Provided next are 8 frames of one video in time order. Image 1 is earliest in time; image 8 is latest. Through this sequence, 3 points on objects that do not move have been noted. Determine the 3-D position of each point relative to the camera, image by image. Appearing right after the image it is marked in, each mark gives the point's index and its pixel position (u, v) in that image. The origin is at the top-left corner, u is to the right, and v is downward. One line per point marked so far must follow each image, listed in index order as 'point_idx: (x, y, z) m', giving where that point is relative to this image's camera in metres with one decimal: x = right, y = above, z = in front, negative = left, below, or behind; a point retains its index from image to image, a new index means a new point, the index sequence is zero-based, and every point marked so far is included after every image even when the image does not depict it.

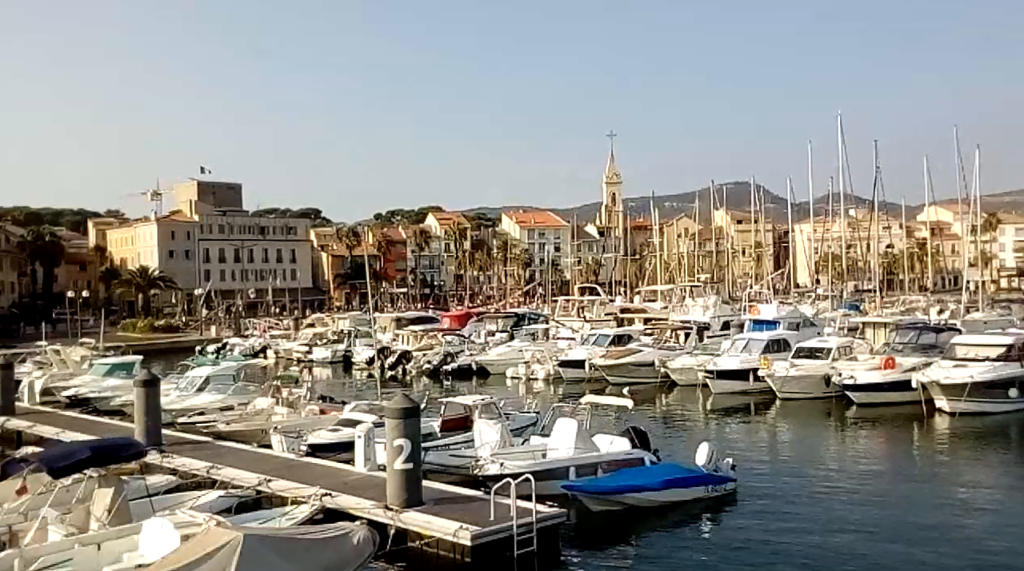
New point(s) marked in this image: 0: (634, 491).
0: (+2.2, -3.8, +19.4) m
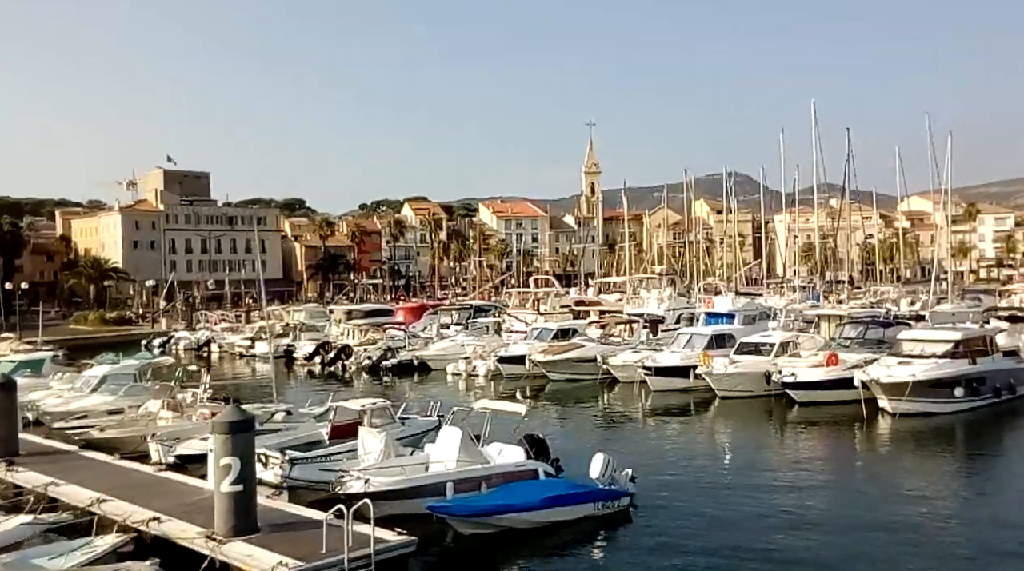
0: (0.0, -3.8, +17.5) m
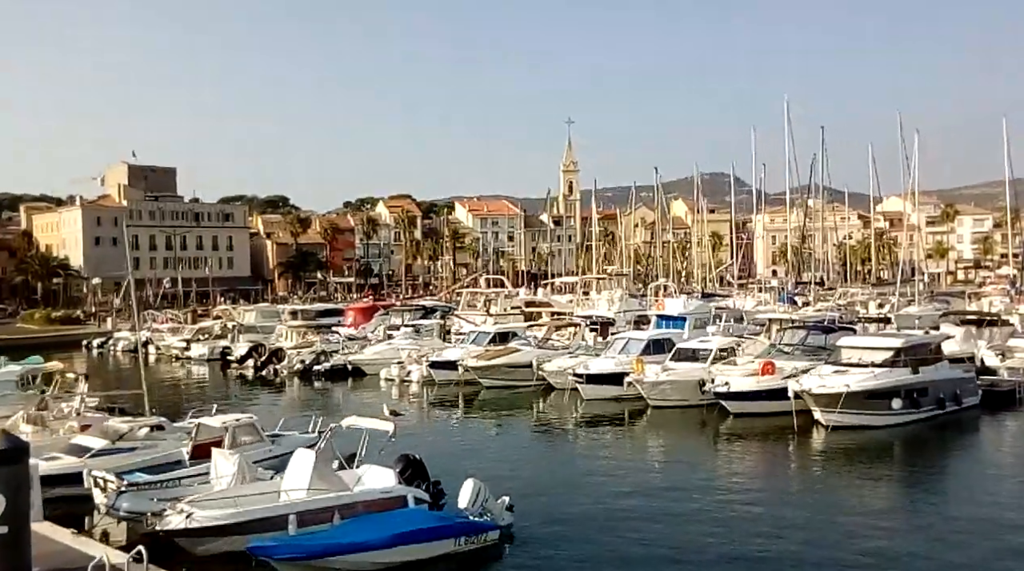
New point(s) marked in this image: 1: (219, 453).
0: (-2.3, -3.9, +15.4) m
1: (-5.2, -2.9, +18.6) m
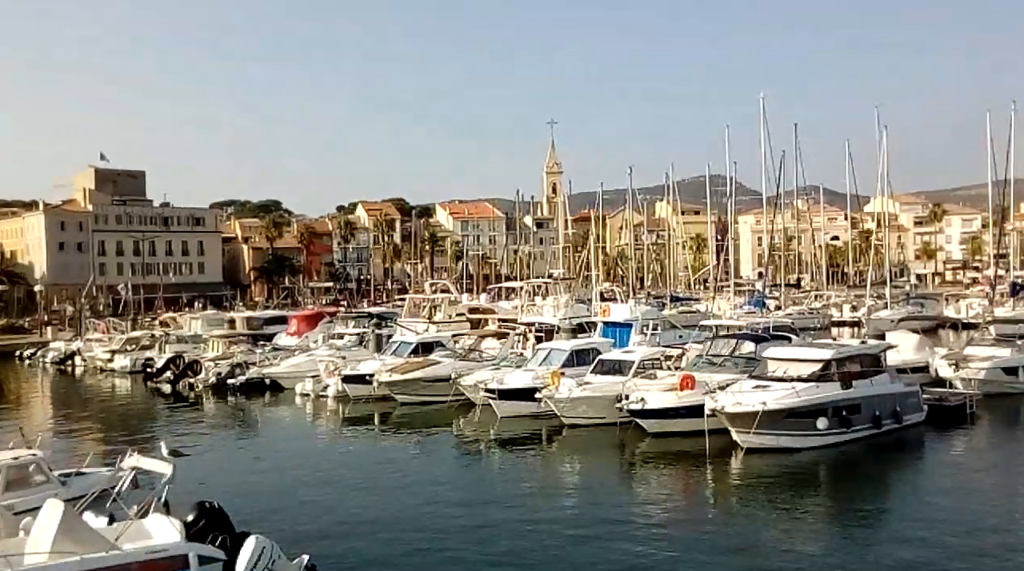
0: (-5.0, -4.1, +12.4) m
1: (-8.0, -3.2, +15.6) m
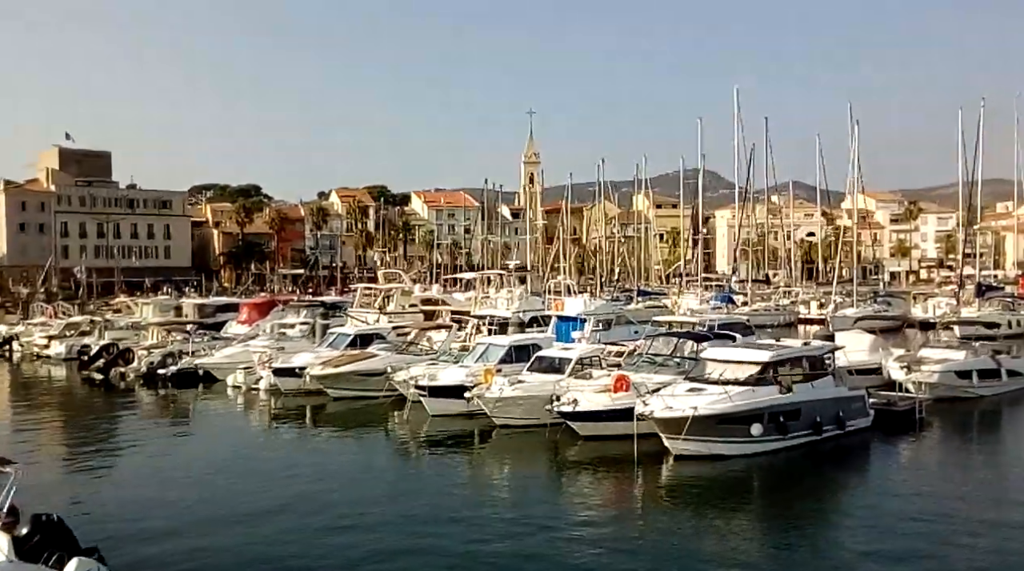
0: (-6.7, -3.9, +10.8) m
1: (-9.7, -3.0, +13.9) m
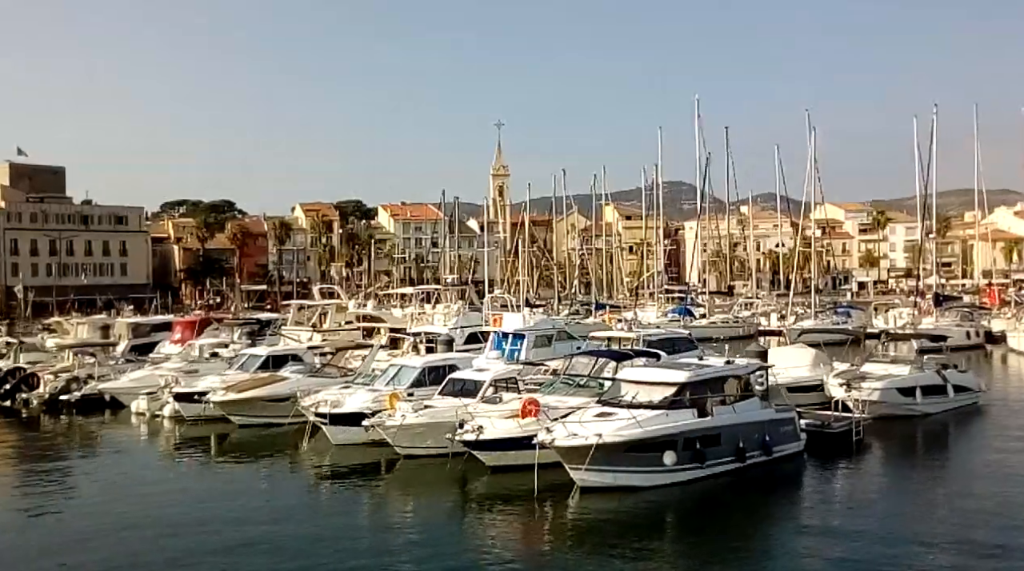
0: (-8.7, -4.2, +8.4) m
1: (-11.8, -3.3, +11.5) m
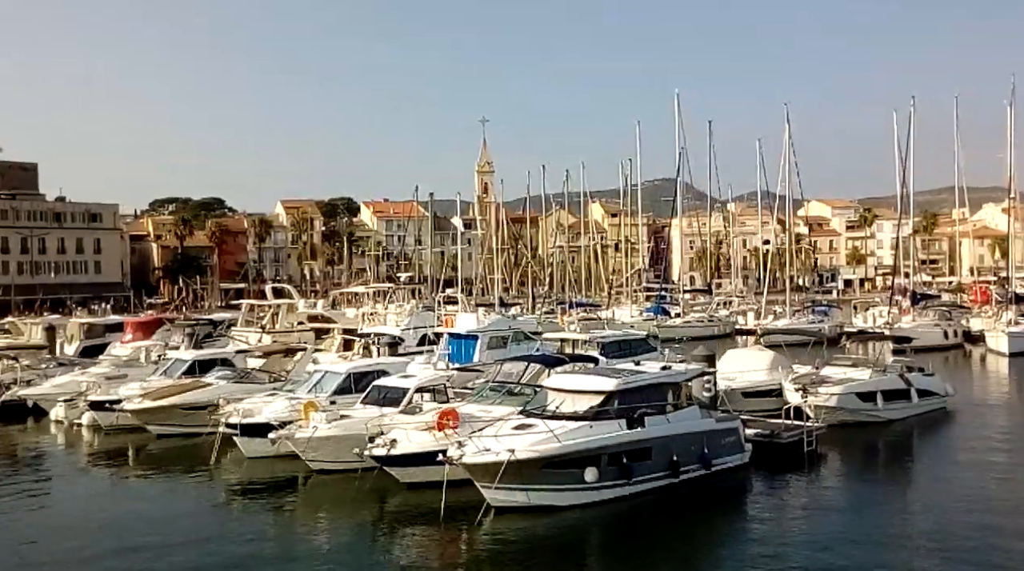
0: (-10.4, -4.3, +6.4) m
1: (-13.5, -3.4, +9.4) m
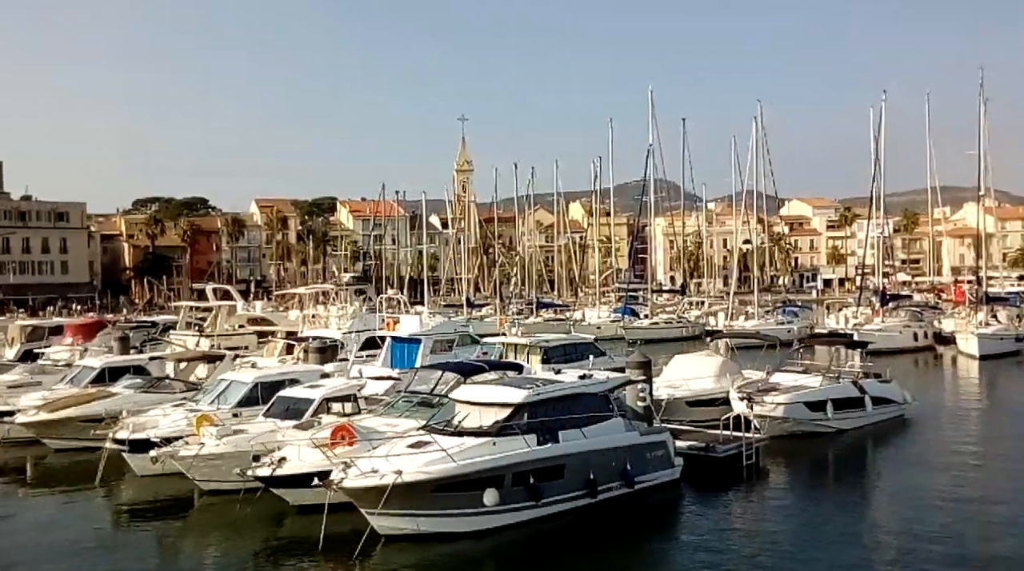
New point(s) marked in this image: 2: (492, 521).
0: (-12.1, -4.3, +4.2) m
1: (-15.3, -3.4, +7.2) m
2: (-0.2, -4.3, +19.2) m
